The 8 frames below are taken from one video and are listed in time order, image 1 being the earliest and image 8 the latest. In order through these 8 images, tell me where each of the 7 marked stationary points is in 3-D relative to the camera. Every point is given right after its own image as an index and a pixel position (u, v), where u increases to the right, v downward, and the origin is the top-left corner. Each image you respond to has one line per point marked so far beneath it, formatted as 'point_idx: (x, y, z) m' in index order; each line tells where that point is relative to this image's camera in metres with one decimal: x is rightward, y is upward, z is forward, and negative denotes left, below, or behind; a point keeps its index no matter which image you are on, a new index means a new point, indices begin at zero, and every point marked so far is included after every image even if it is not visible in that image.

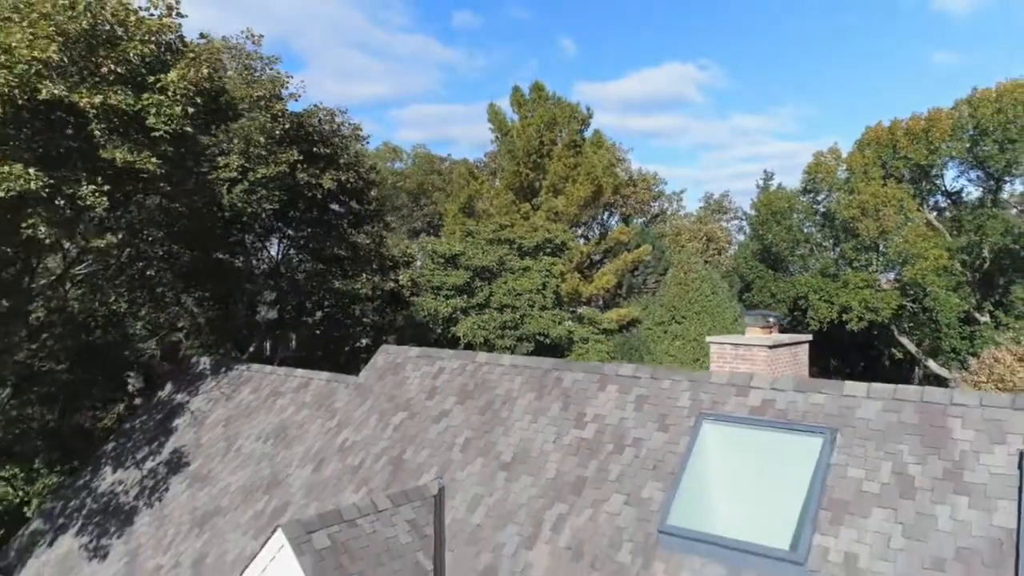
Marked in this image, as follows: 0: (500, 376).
0: (-0.2, -1.4, +11.6) m
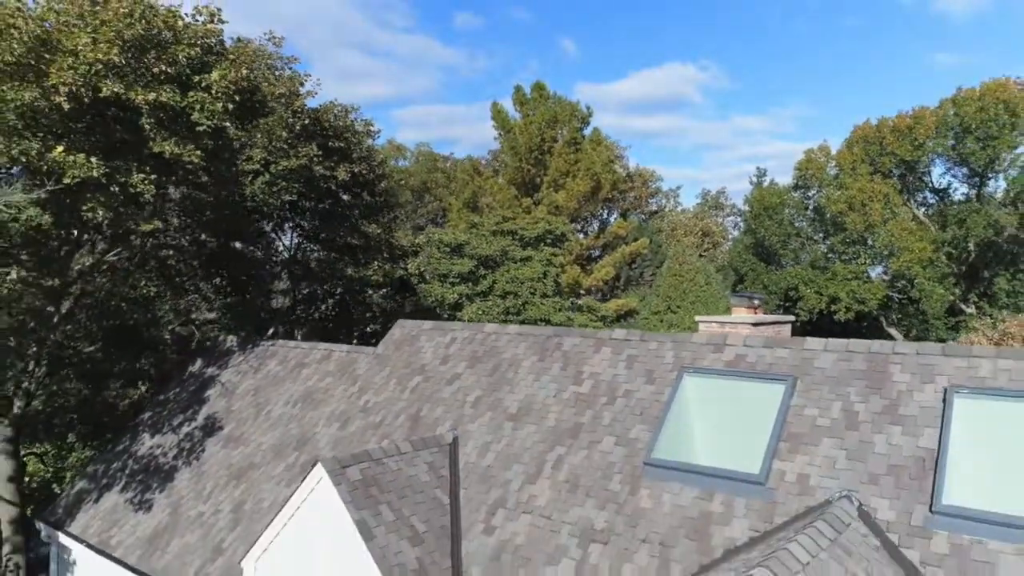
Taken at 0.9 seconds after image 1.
0: (-0.1, -0.9, +13.0) m
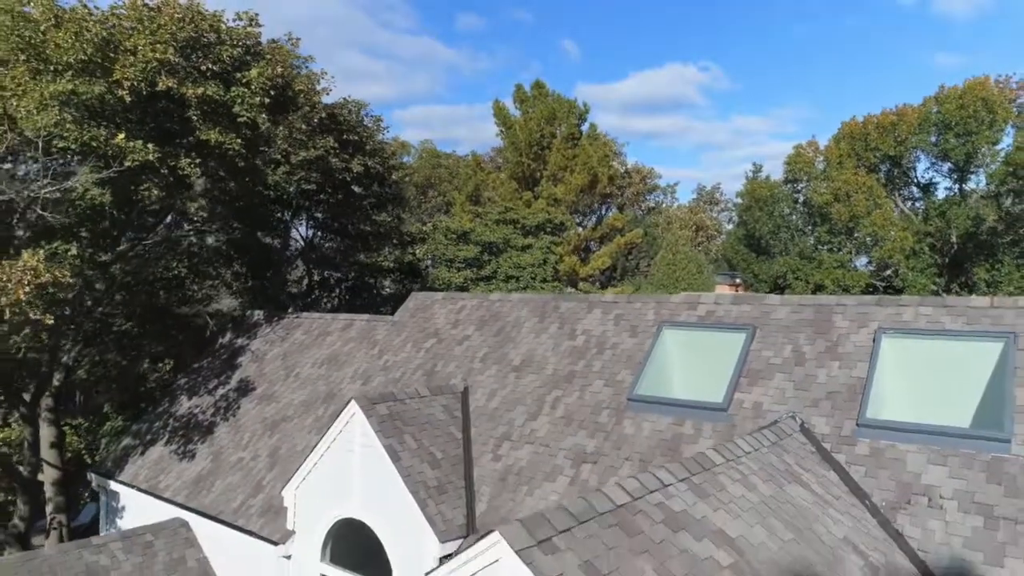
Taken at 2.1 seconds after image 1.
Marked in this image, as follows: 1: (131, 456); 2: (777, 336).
0: (0.0, -0.4, +14.7) m
1: (-8.6, -3.8, +16.7) m
2: (+3.9, -0.7, +10.8) m
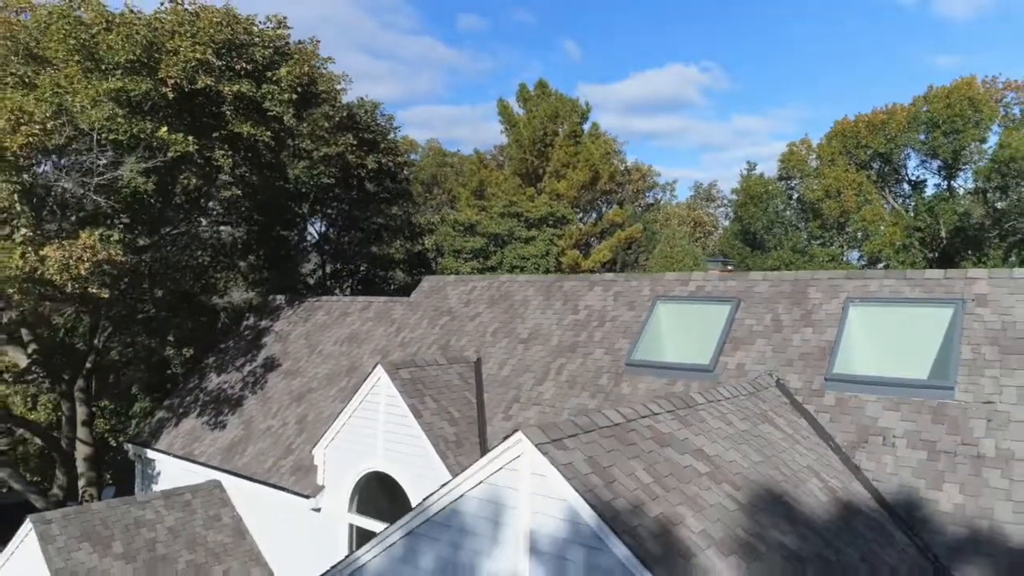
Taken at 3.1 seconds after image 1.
0: (+0.1, 0.0, +16.0) m
1: (-8.5, -3.4, +18.0) m
2: (+4.1, -0.3, +12.1) m
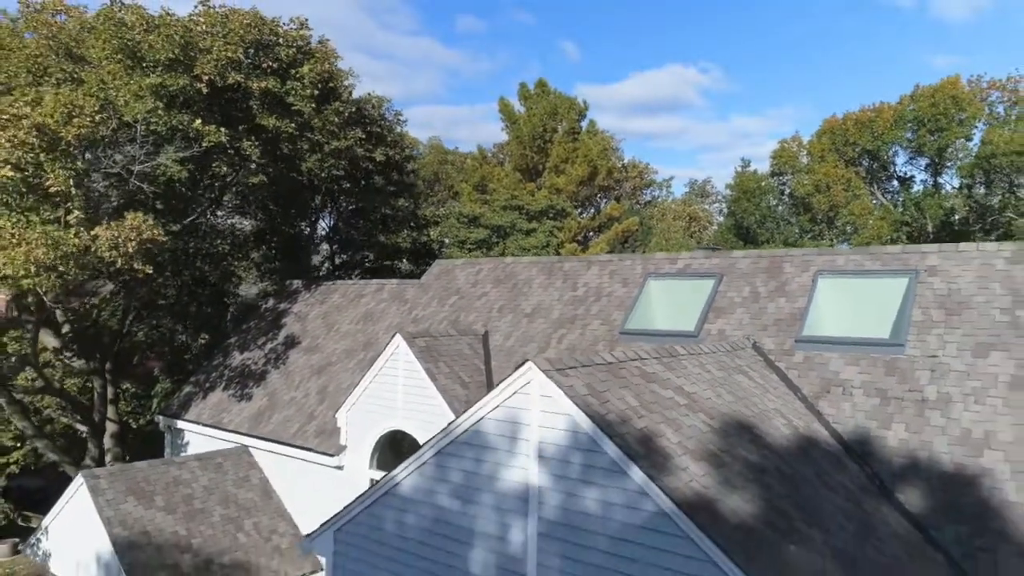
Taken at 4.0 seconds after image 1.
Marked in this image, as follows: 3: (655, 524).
0: (+0.2, +0.4, +17.3) m
1: (-8.4, -2.9, +19.3) m
2: (+4.2, +0.1, +13.5) m
3: (+1.3, -2.1, +6.5) m
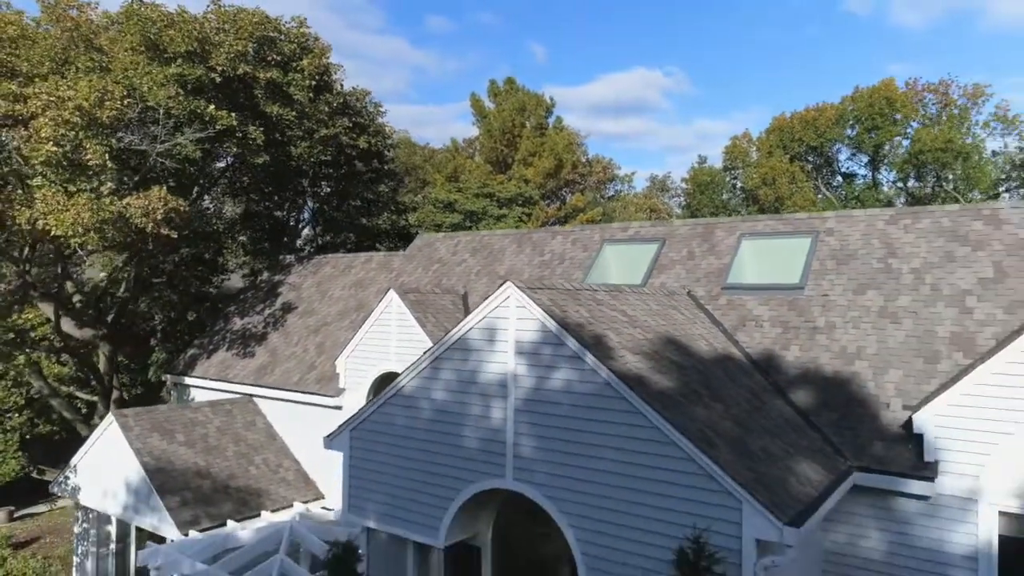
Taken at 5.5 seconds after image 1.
0: (-0.4, +1.3, +19.8) m
1: (-9.1, -2.1, +21.4) m
2: (+3.7, +1.0, +16.2) m
3: (+1.1, -1.3, +9.0) m
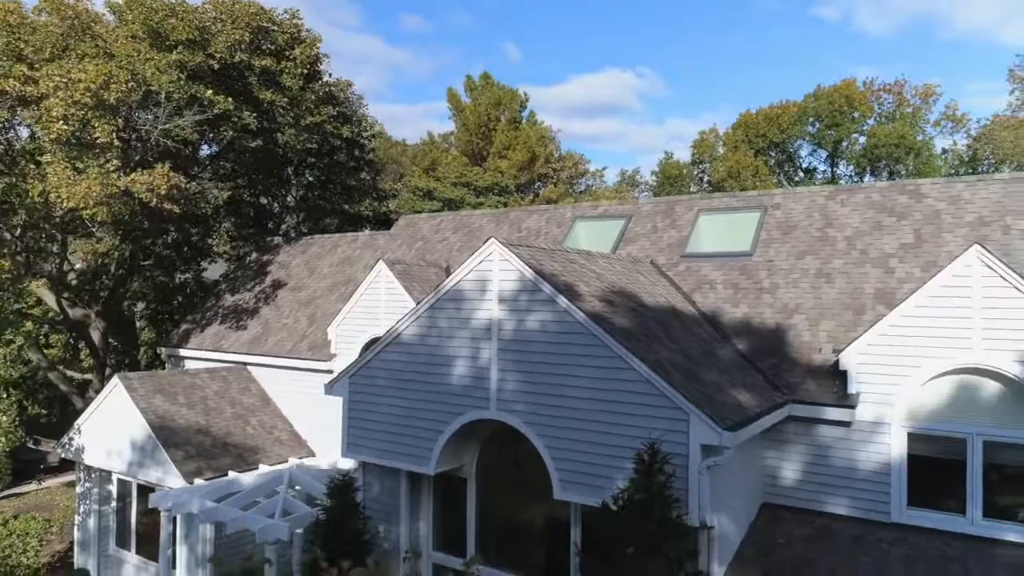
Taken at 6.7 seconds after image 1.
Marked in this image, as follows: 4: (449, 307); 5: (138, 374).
0: (-1.1, +2.0, +21.3) m
1: (-9.8, -1.4, +22.5) m
2: (+3.2, +1.7, +17.8) m
3: (+0.9, -0.6, +10.5) m
4: (-1.1, -0.3, +11.9) m
5: (-9.3, -2.1, +18.3) m
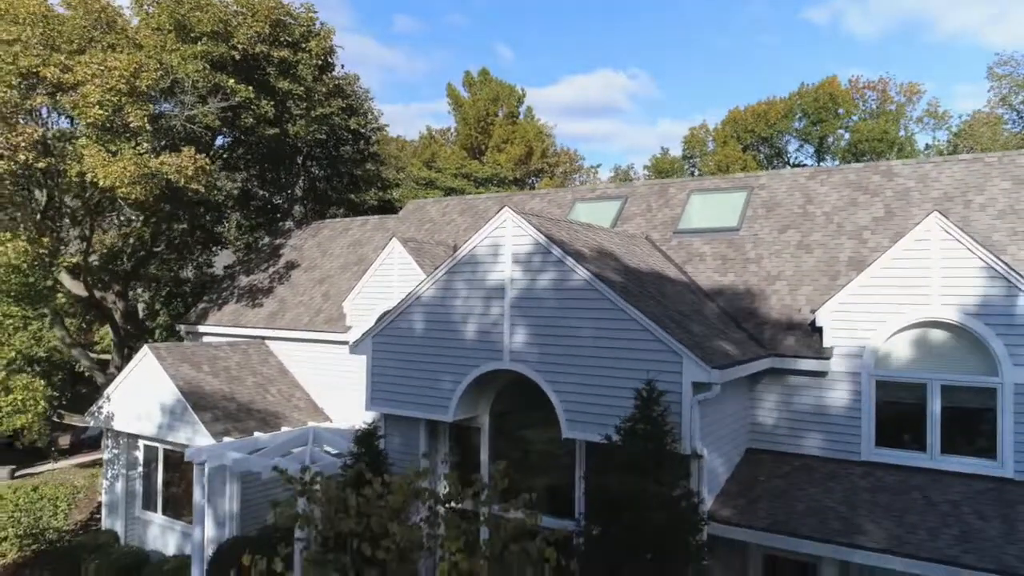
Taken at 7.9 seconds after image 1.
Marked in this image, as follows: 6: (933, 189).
0: (-1.0, +2.6, +22.5) m
1: (-9.8, -0.8, +23.7) m
2: (+3.3, +2.3, +19.1) m
3: (+1.1, 0.0, +11.9) m
4: (-0.9, +0.3, +13.2) m
5: (-9.2, -1.5, +19.5) m
6: (+8.5, +2.0, +14.9) m
